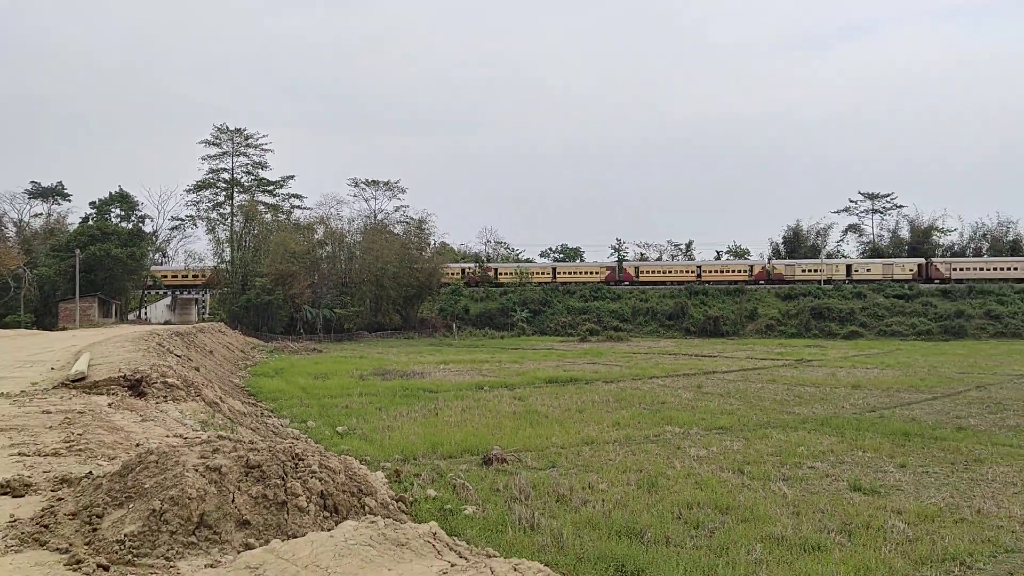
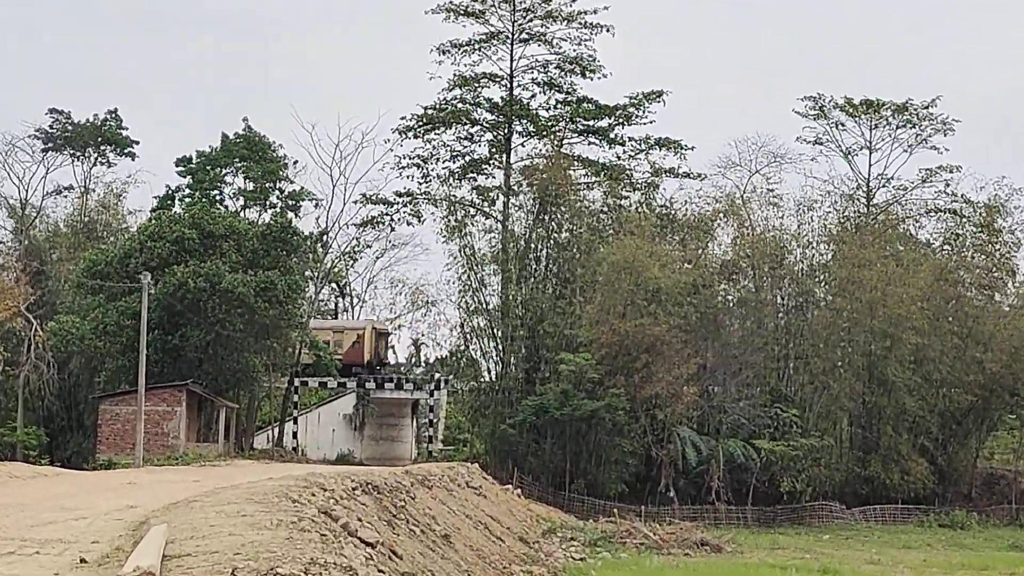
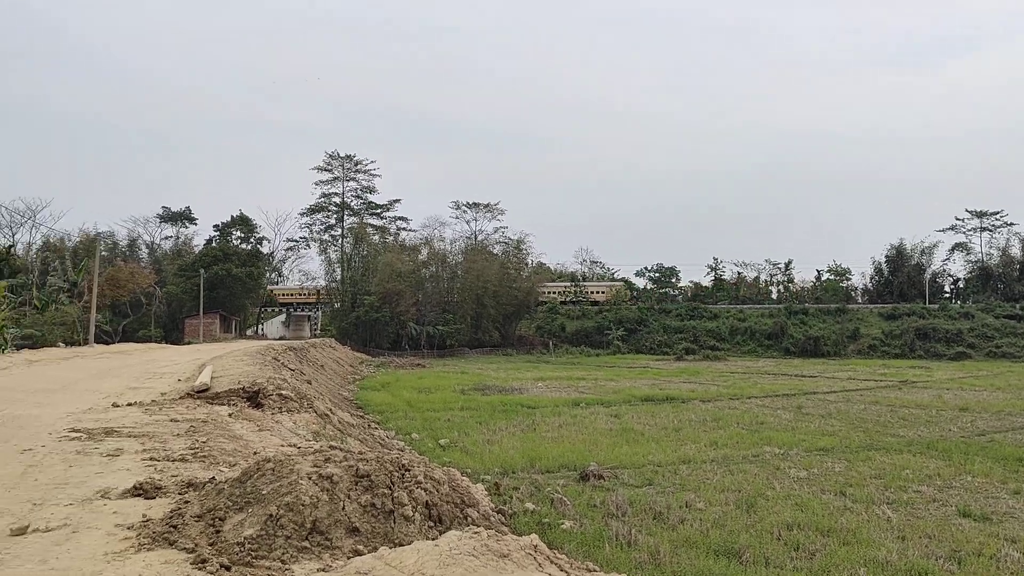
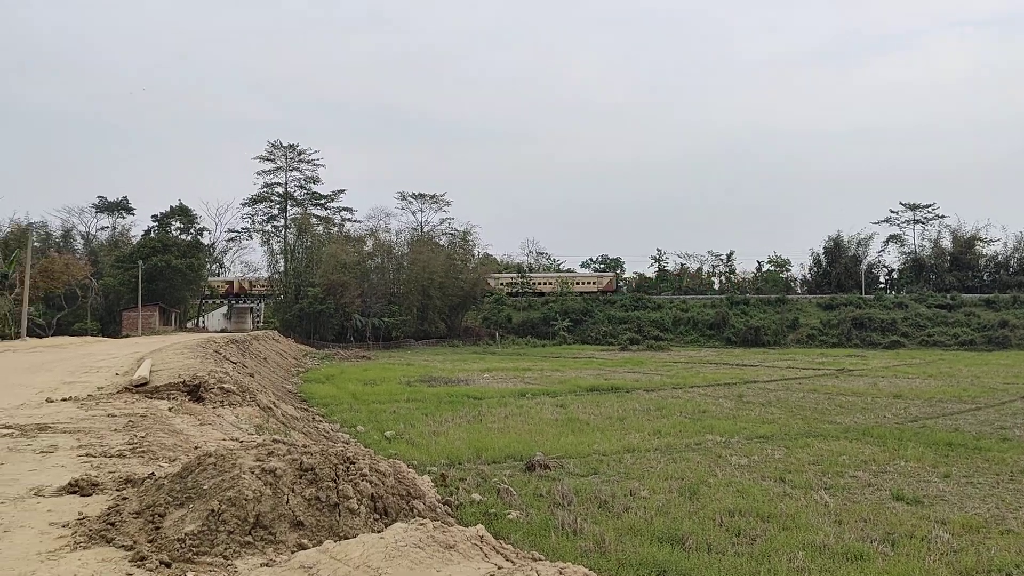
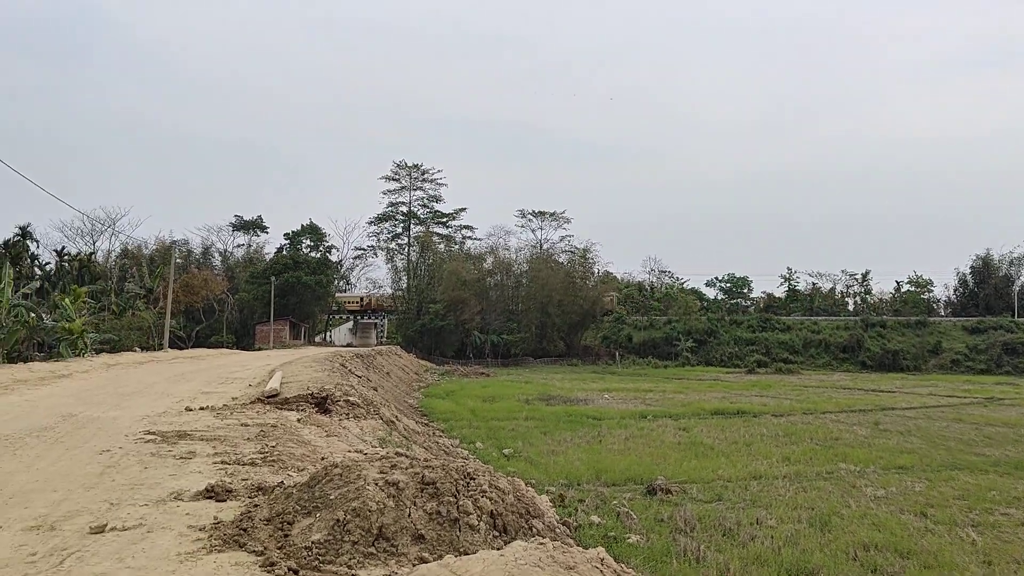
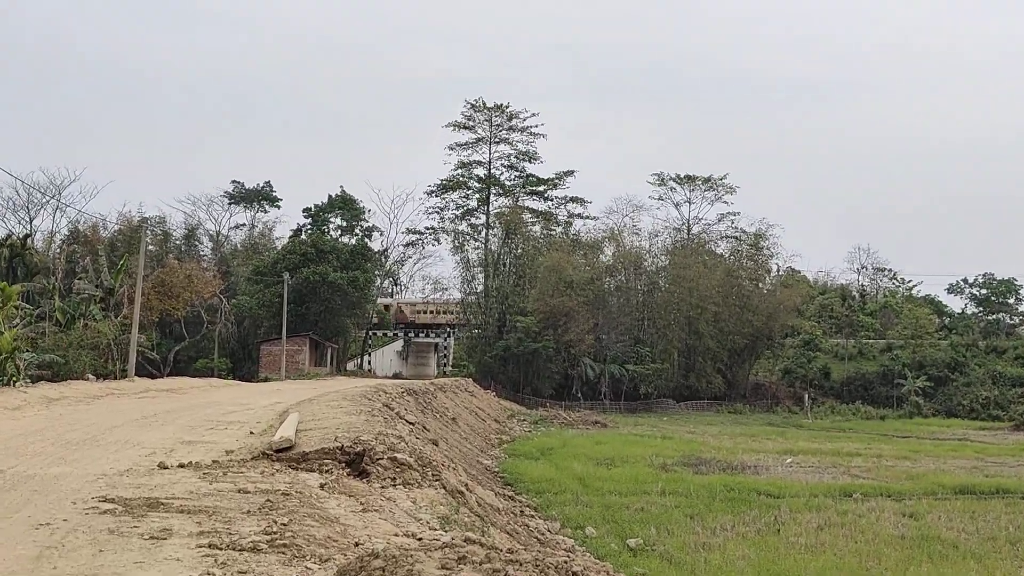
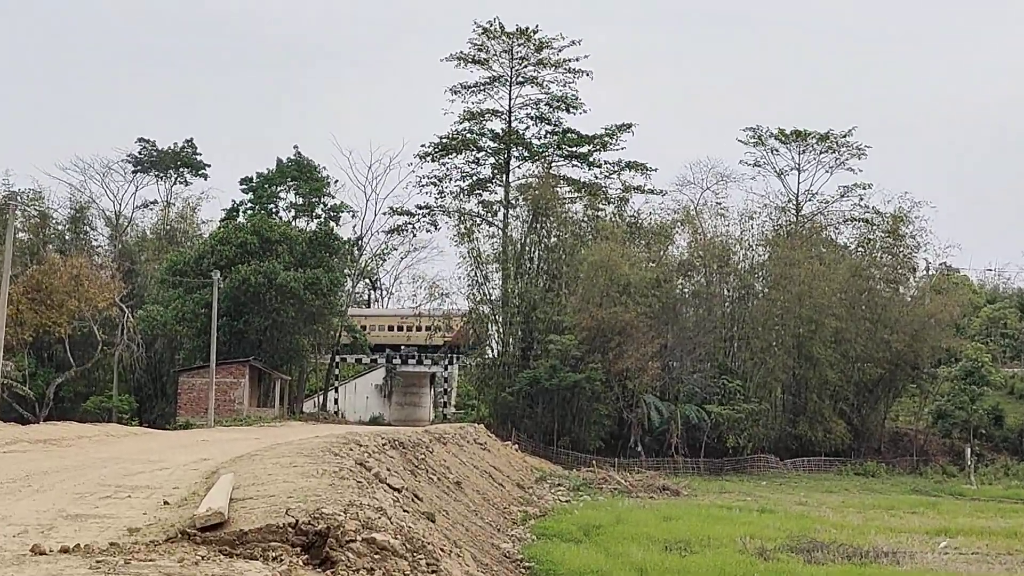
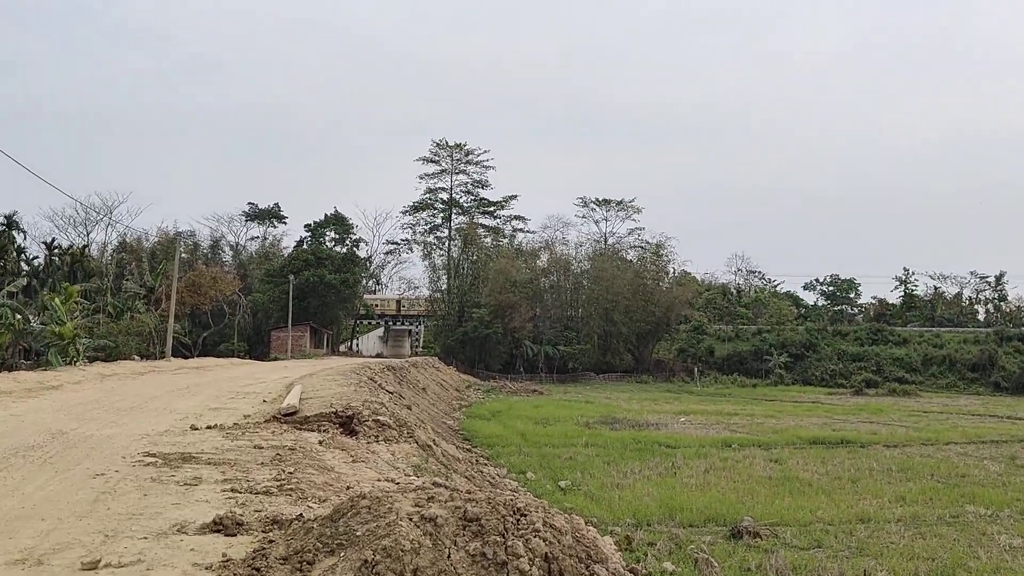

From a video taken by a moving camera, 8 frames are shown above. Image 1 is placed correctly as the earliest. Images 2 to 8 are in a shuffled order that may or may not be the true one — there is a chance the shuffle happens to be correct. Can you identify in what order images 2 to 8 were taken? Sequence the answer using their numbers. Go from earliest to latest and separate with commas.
4, 3, 5, 8, 6, 7, 2
